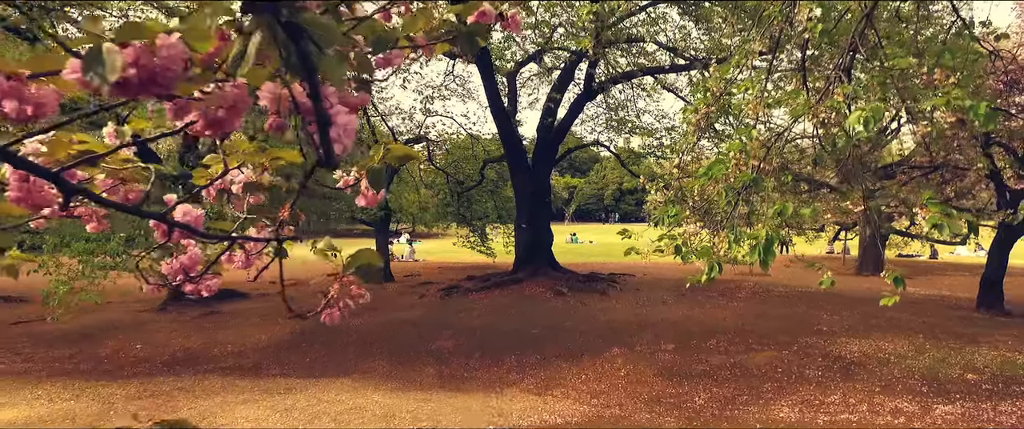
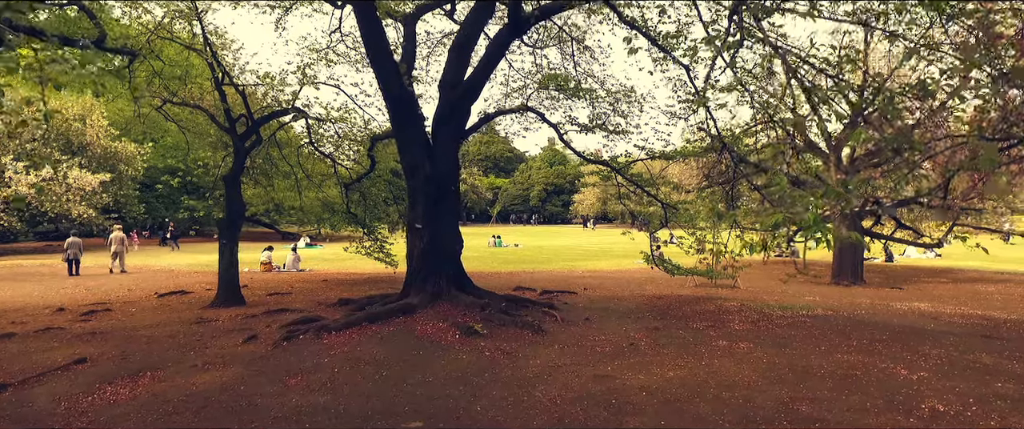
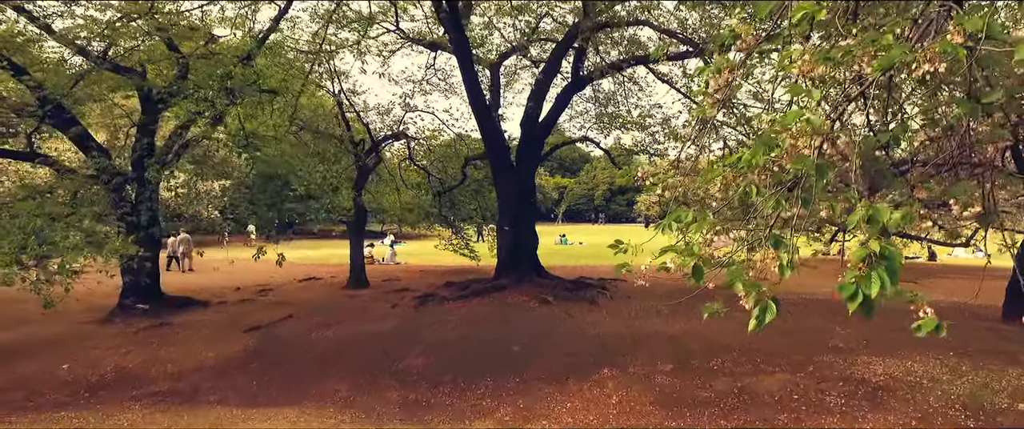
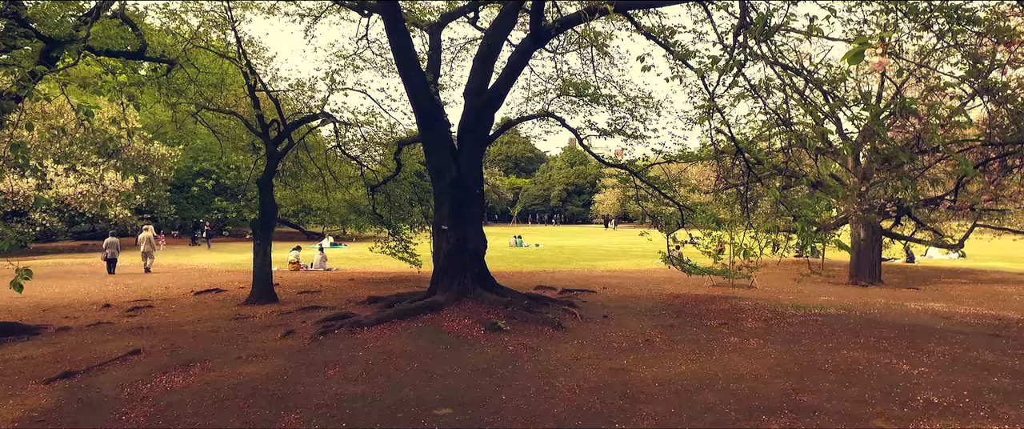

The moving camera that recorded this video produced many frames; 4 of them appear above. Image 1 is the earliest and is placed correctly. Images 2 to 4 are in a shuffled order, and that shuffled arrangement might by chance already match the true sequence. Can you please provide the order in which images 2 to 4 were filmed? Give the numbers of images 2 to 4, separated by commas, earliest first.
3, 4, 2
